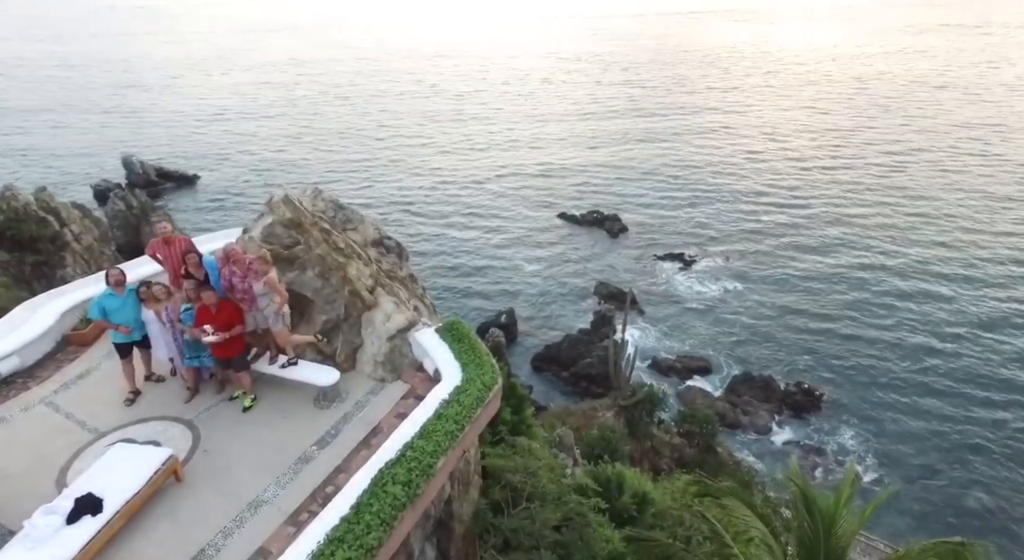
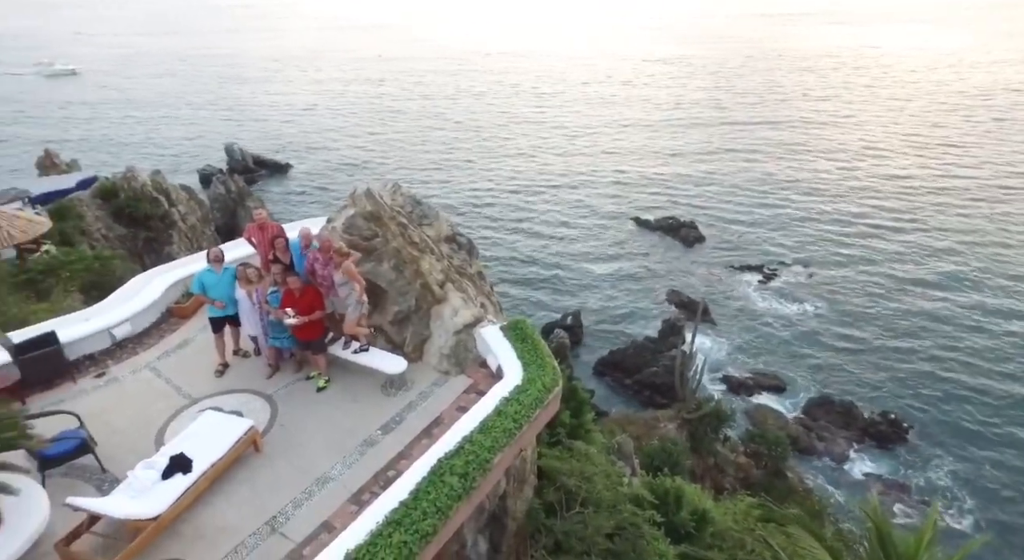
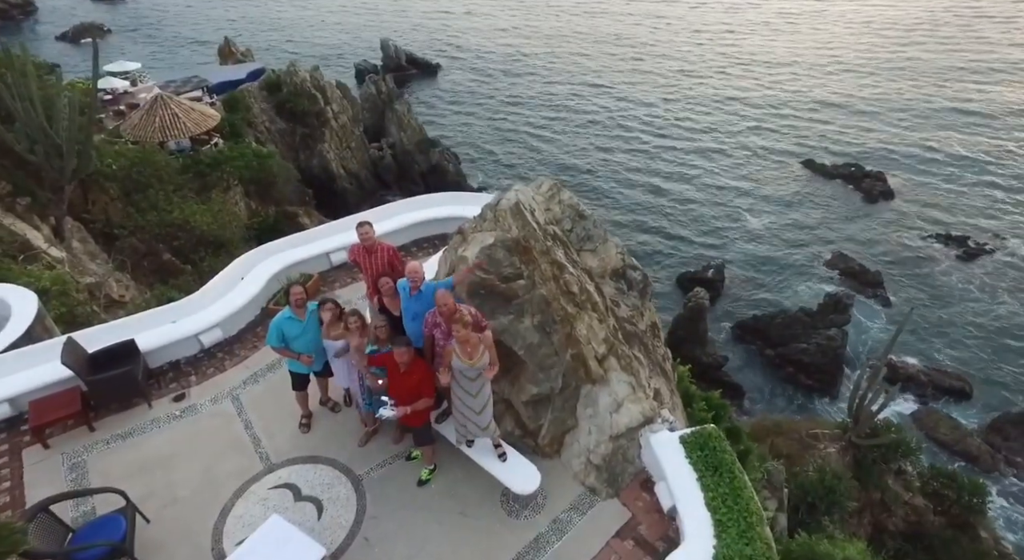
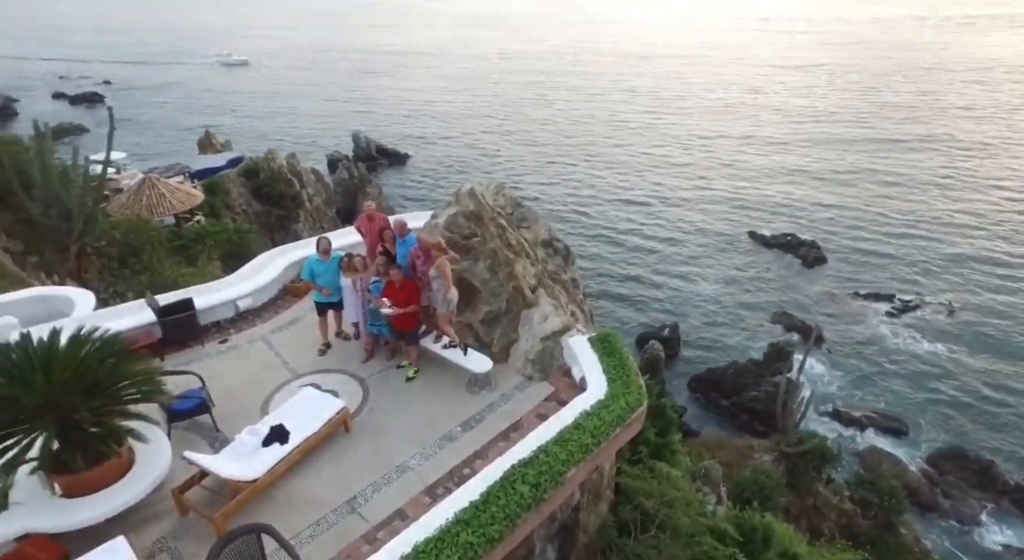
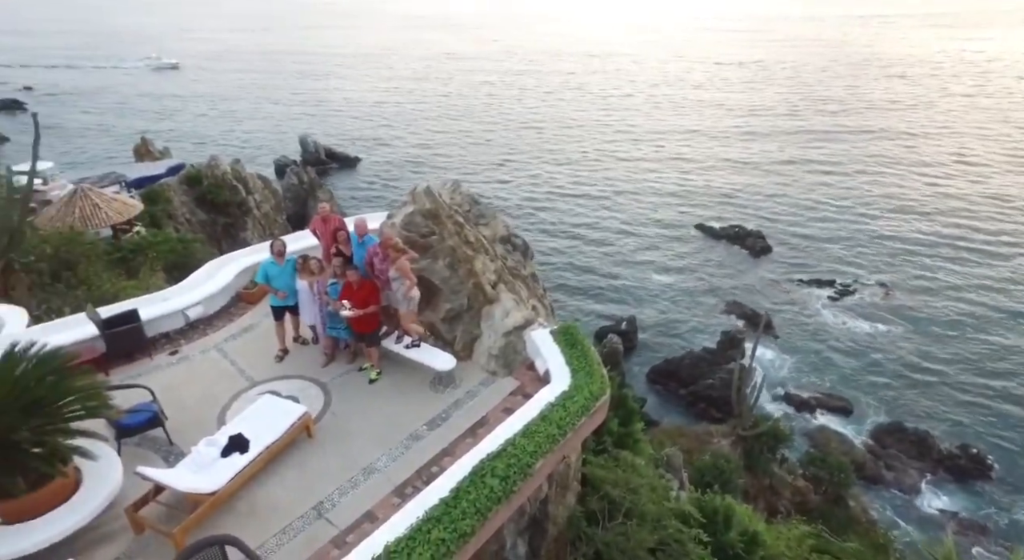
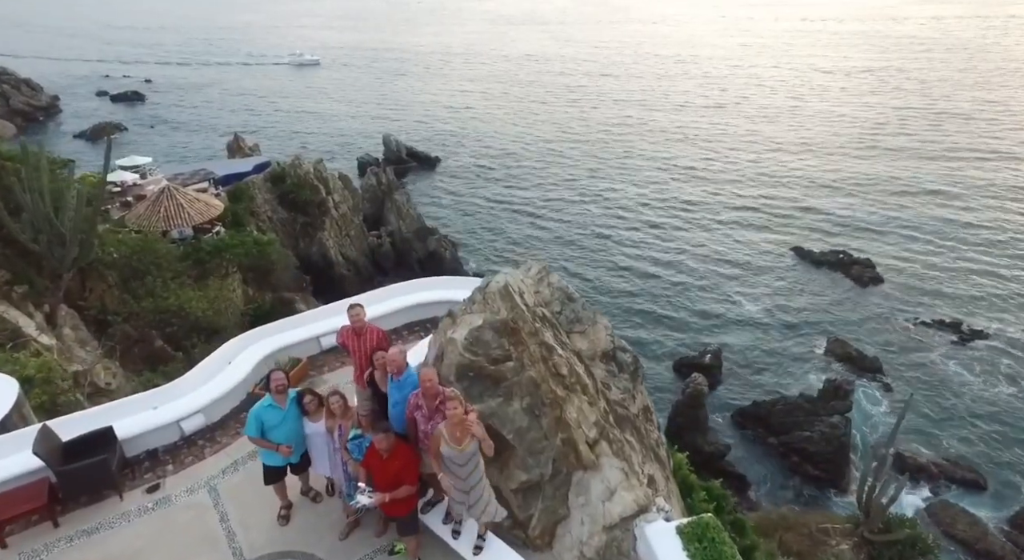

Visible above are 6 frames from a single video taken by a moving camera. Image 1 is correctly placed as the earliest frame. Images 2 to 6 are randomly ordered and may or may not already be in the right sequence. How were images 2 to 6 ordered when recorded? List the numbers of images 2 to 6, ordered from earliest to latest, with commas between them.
2, 5, 4, 6, 3
